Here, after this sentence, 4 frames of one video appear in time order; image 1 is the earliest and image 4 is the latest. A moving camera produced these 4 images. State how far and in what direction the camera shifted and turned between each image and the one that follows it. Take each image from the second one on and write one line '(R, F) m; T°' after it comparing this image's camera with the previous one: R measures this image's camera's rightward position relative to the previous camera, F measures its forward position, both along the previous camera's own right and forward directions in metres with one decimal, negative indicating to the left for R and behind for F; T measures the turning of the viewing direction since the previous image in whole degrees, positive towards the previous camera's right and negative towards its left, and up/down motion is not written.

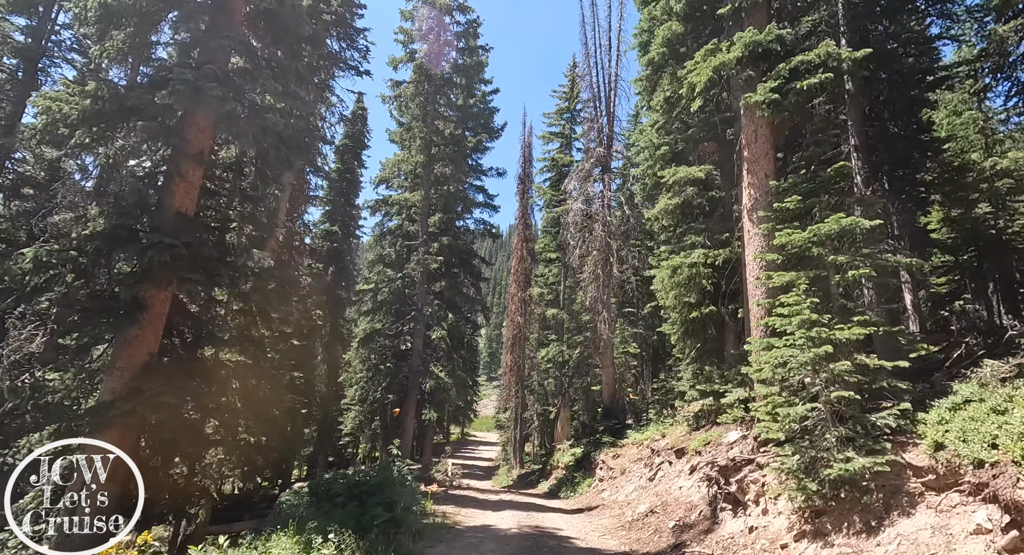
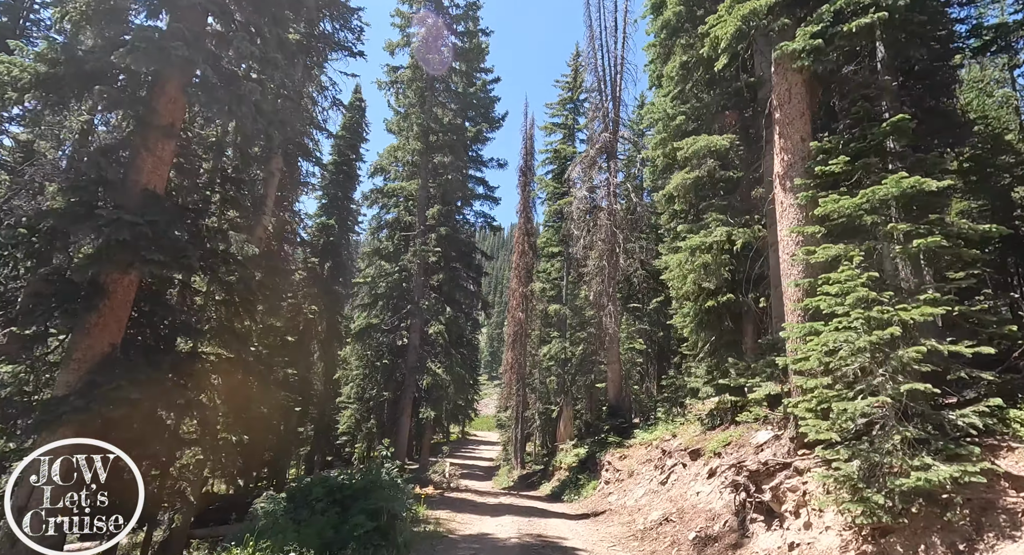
(0.0, +1.0) m; 0°
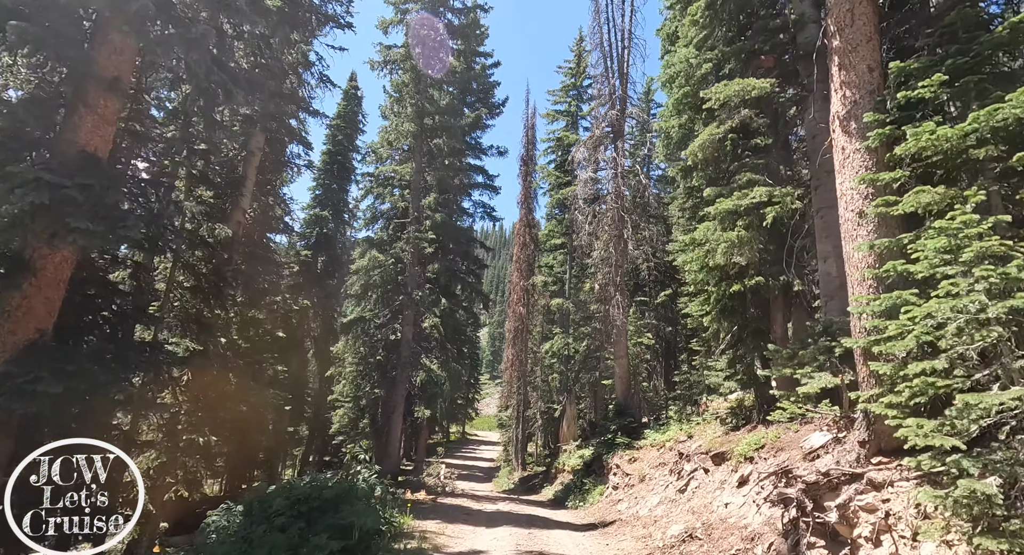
(+0.1, +1.4) m; 0°
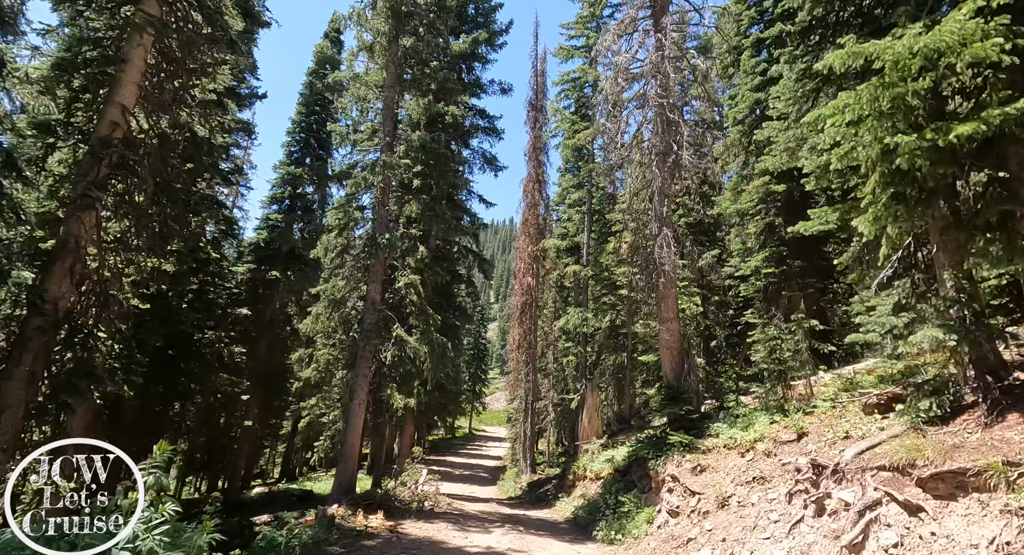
(+0.2, +5.2) m; -1°
